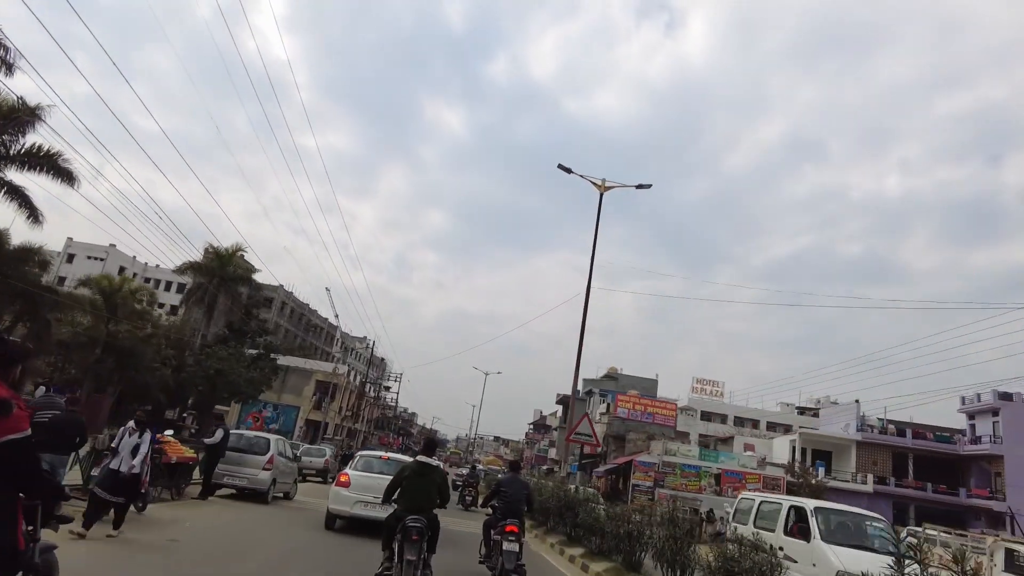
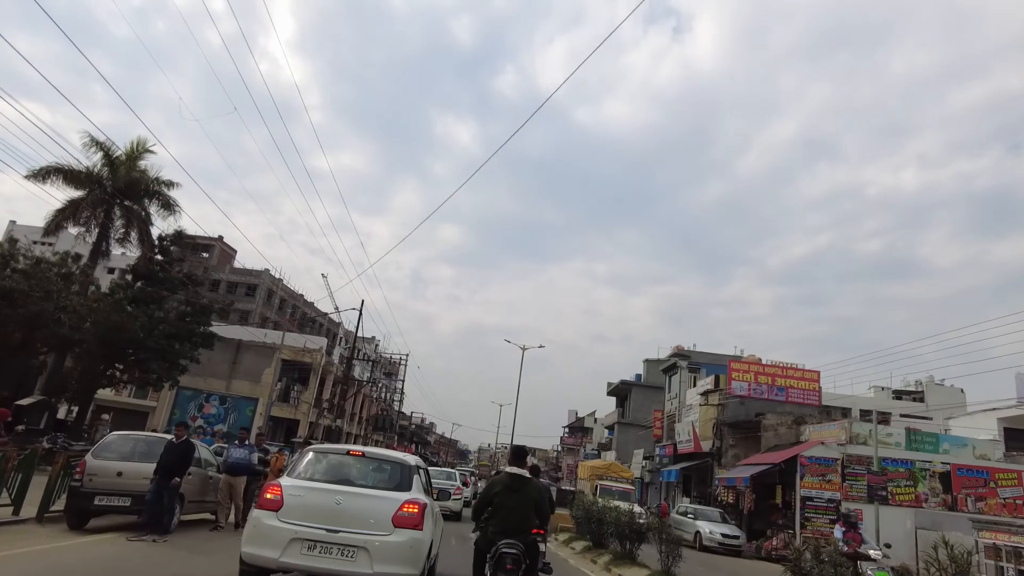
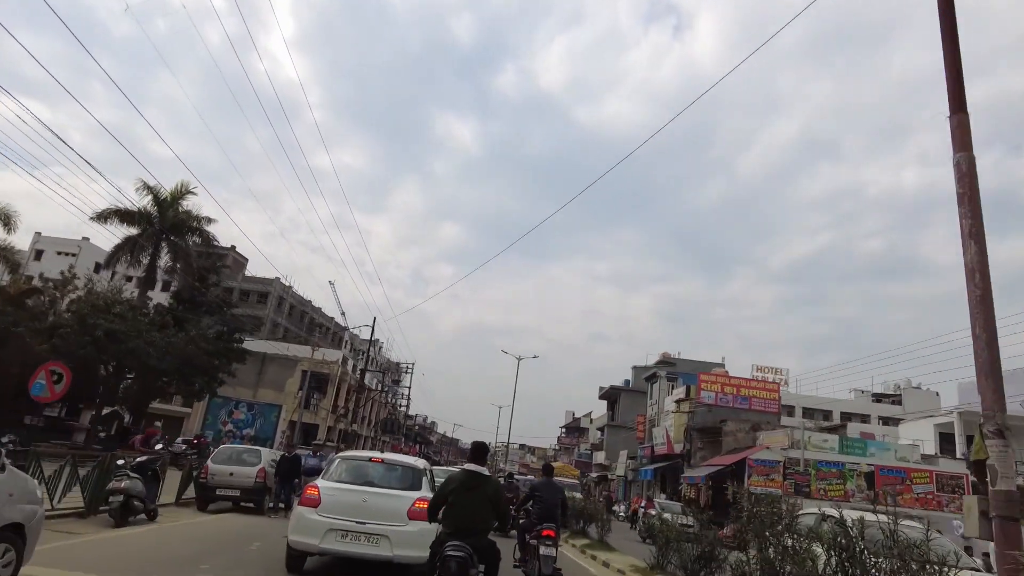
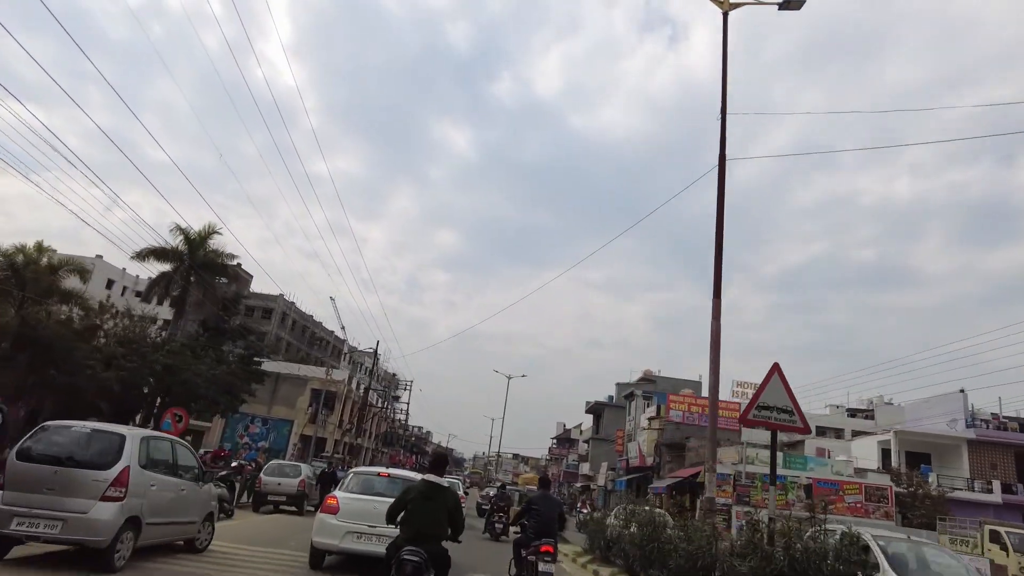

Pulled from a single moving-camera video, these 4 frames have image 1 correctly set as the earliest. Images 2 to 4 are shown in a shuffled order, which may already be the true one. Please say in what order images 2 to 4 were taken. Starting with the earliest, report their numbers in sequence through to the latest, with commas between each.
4, 3, 2
